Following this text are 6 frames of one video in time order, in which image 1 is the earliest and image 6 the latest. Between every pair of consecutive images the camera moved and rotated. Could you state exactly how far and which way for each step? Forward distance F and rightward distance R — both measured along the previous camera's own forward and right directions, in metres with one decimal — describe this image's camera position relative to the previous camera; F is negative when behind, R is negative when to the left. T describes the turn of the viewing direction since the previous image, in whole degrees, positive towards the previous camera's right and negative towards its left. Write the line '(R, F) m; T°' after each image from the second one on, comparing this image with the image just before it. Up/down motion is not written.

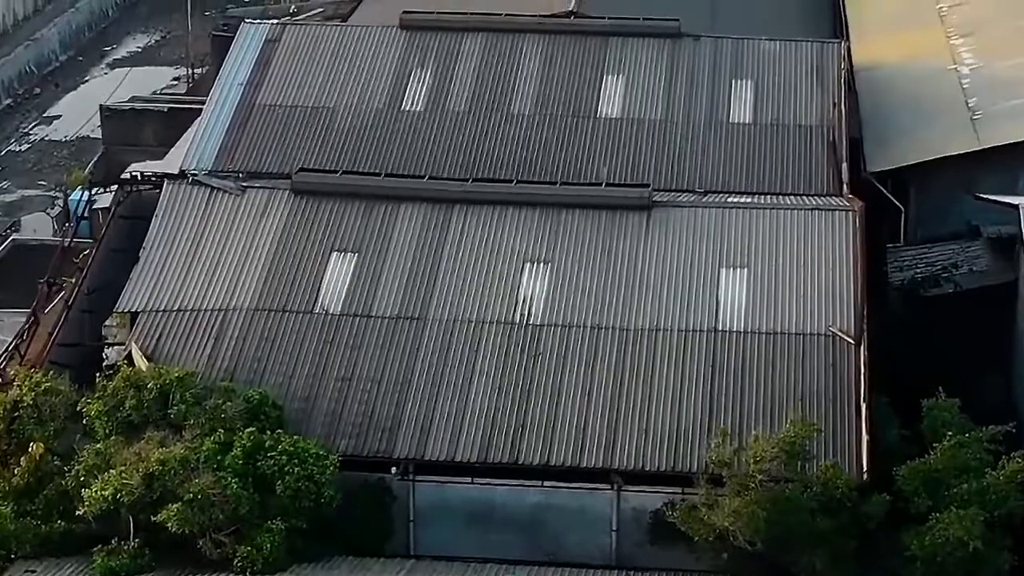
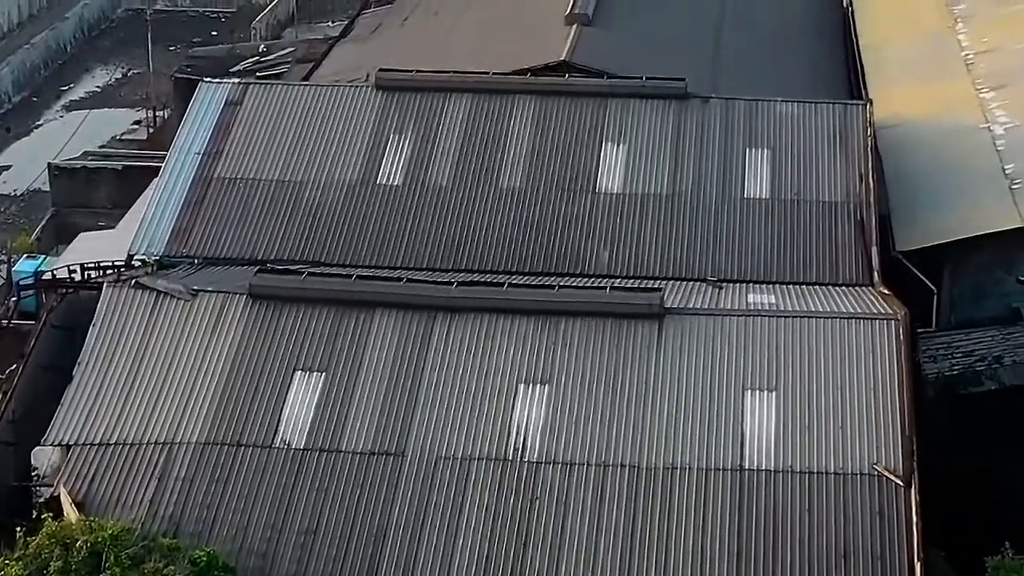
(-0.1, +2.7) m; +1°
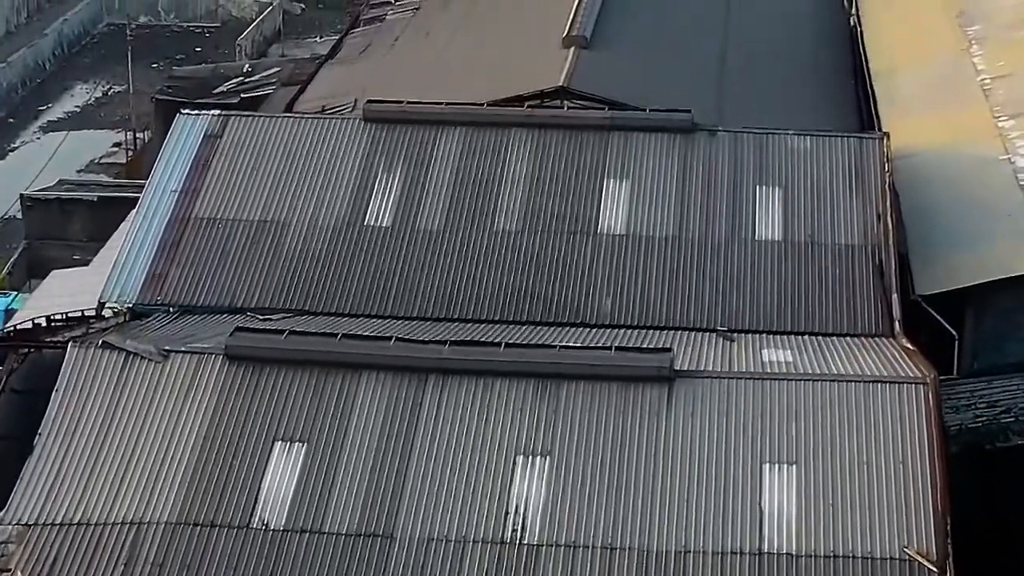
(0.0, +1.3) m; 0°
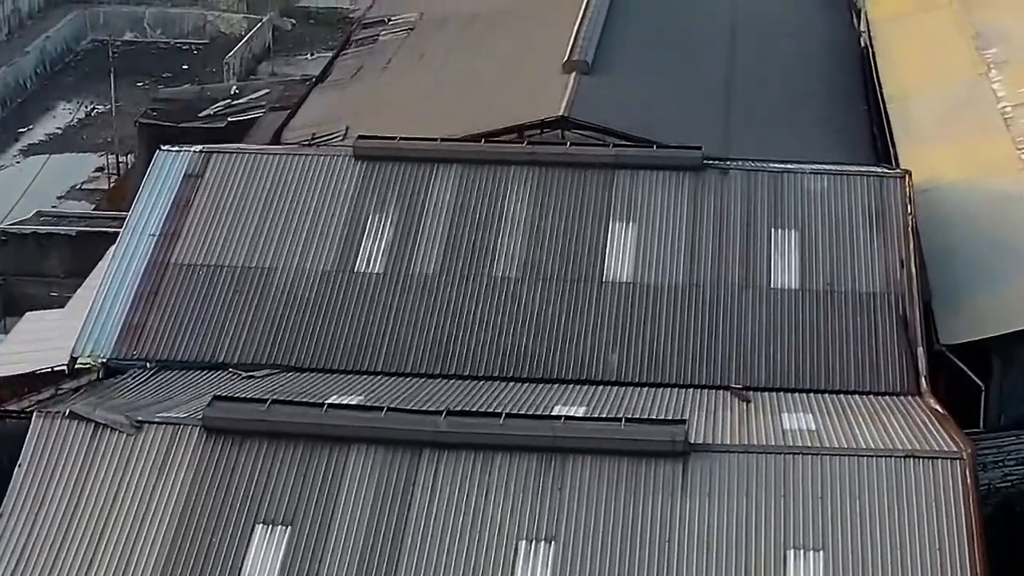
(0.0, +1.3) m; 0°
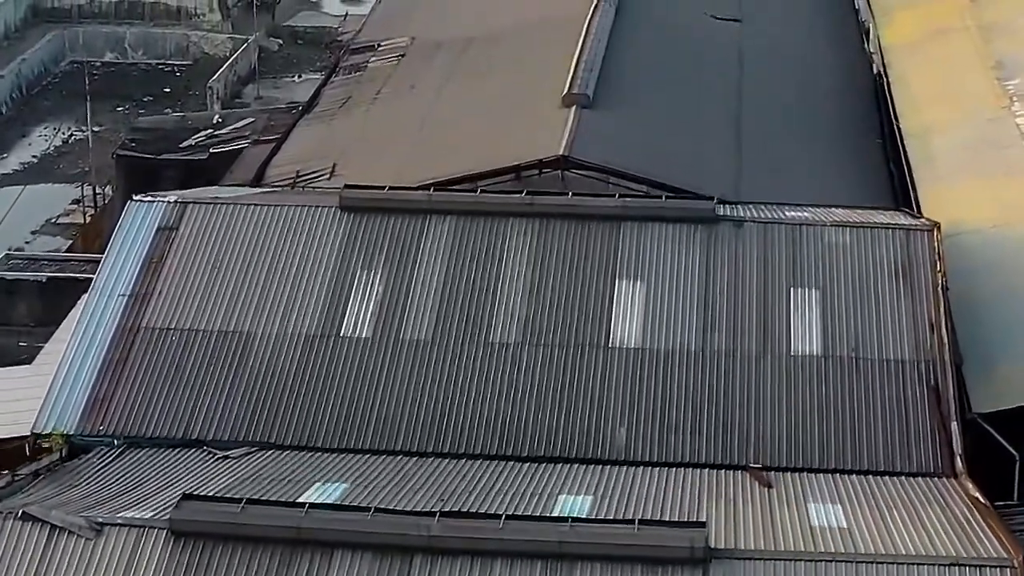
(-0.1, +1.5) m; 0°
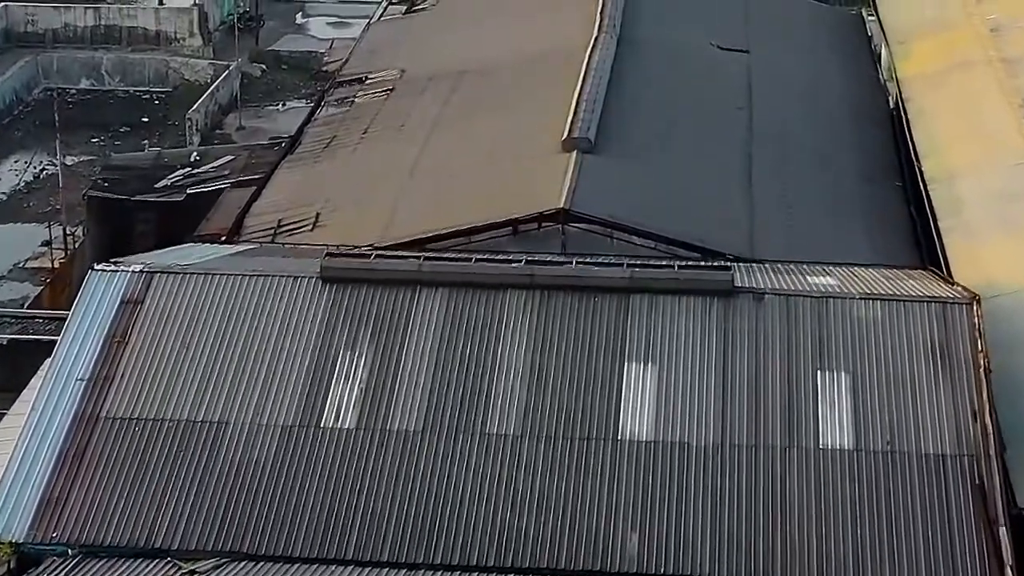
(-0.1, +1.8) m; 0°
